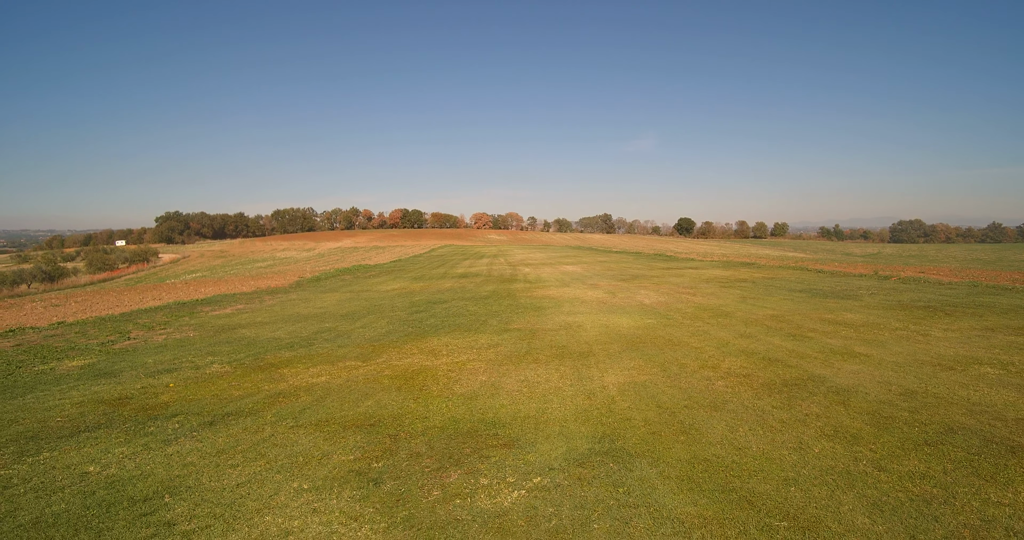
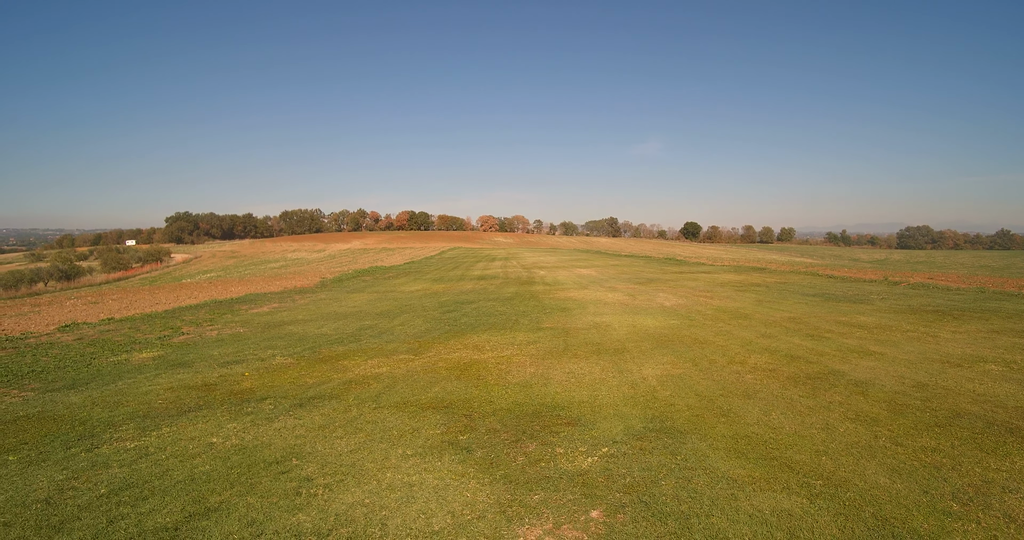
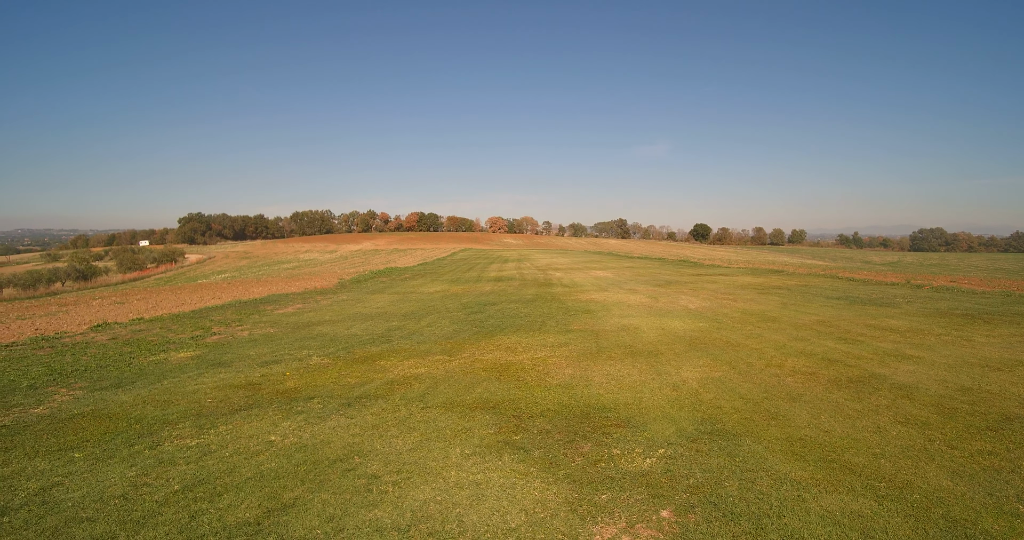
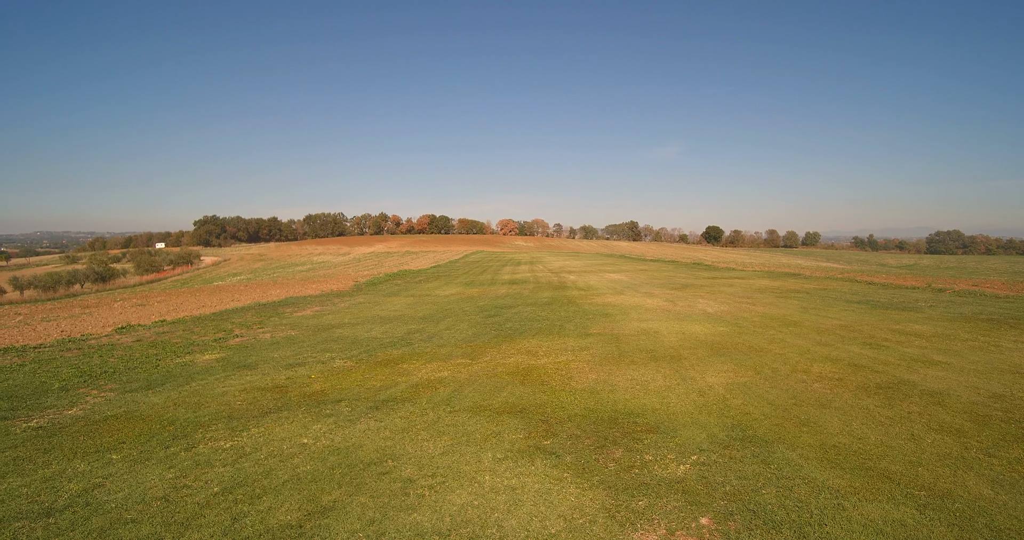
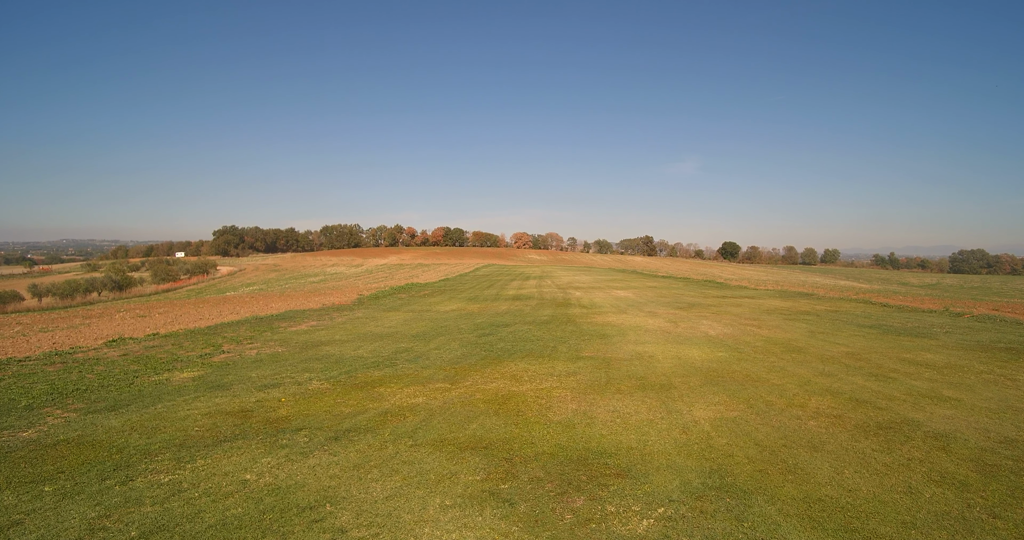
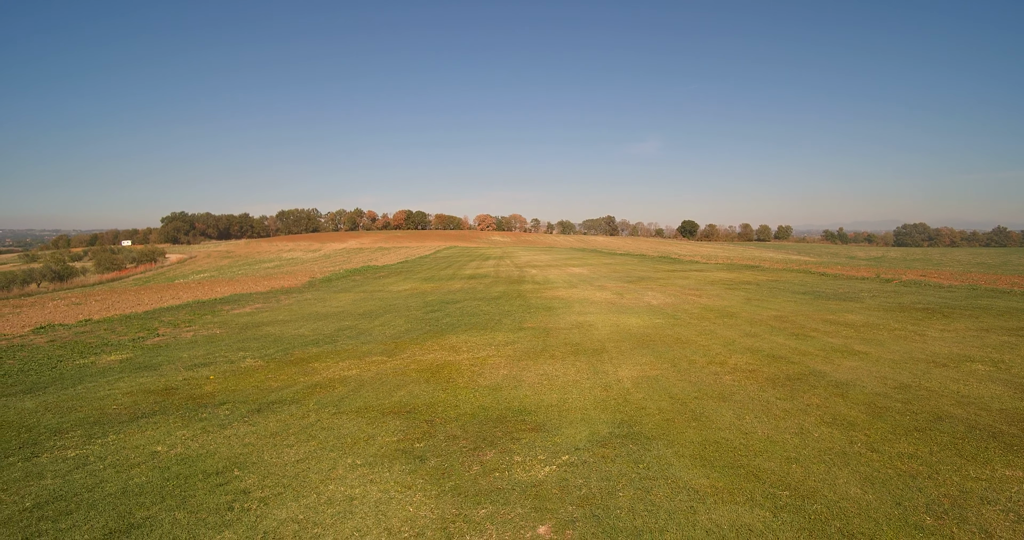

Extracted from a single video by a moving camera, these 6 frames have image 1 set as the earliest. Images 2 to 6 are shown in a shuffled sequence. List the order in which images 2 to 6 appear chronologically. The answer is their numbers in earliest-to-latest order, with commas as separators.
6, 2, 3, 4, 5
